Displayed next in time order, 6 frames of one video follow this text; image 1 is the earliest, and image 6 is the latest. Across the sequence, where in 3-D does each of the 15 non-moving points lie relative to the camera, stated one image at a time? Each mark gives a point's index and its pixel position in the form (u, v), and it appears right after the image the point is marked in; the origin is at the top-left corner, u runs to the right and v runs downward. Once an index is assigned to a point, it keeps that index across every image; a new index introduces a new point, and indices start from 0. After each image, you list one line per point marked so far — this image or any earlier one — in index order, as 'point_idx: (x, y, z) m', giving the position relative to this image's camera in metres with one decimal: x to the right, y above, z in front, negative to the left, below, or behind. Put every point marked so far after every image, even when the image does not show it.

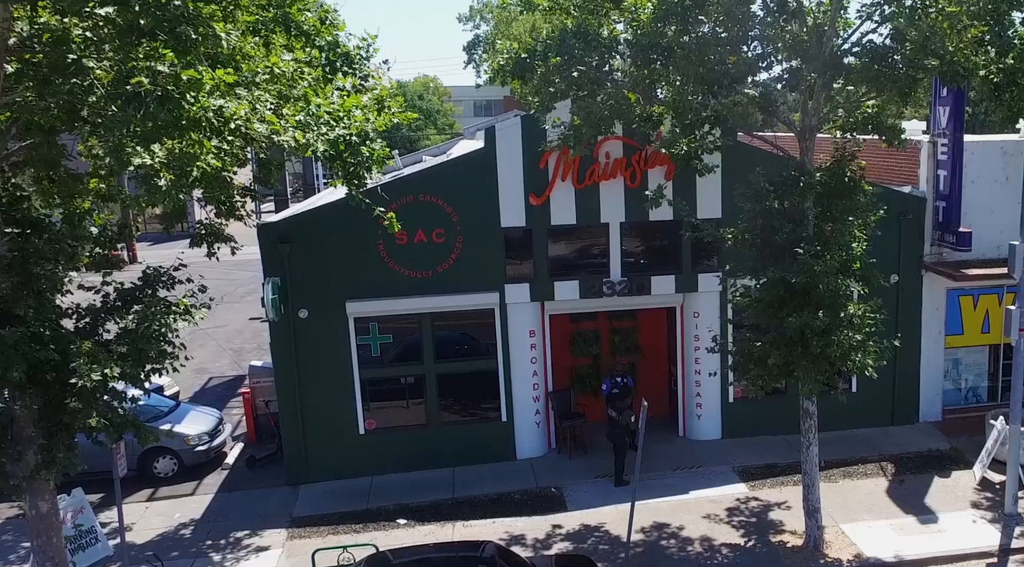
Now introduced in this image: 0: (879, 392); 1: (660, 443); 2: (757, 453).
0: (+6.1, -1.8, +12.3) m
1: (+2.4, -2.5, +11.6) m
2: (+3.7, -2.6, +11.1) m
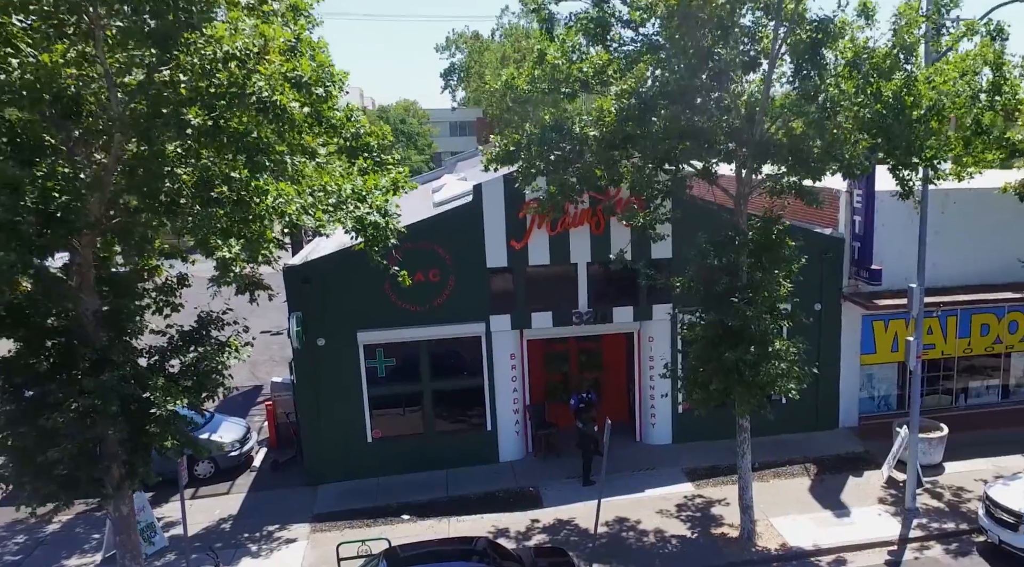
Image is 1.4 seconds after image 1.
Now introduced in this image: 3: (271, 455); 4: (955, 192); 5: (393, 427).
0: (+5.8, -2.3, +14.3) m
1: (+2.1, -3.0, +13.6) m
2: (+3.4, -3.1, +13.1) m
3: (-4.3, -3.1, +13.1) m
4: (+8.4, +1.8, +14.0) m
5: (-2.0, -2.4, +12.4) m
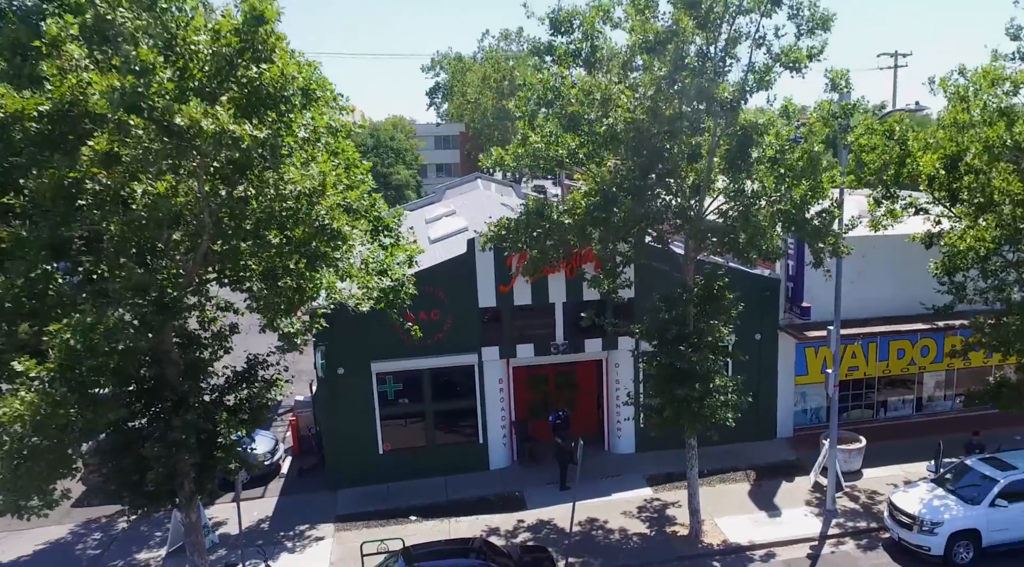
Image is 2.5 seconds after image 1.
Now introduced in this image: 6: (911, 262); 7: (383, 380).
0: (+5.5, -3.1, +16.8) m
1: (+1.8, -3.8, +16.0) m
2: (+3.1, -3.9, +15.5) m
3: (-4.6, -3.8, +15.4) m
4: (+8.1, +1.0, +16.5) m
5: (-2.3, -3.2, +14.7) m
6: (+9.2, +0.4, +16.9) m
7: (-2.6, -1.9, +14.5) m
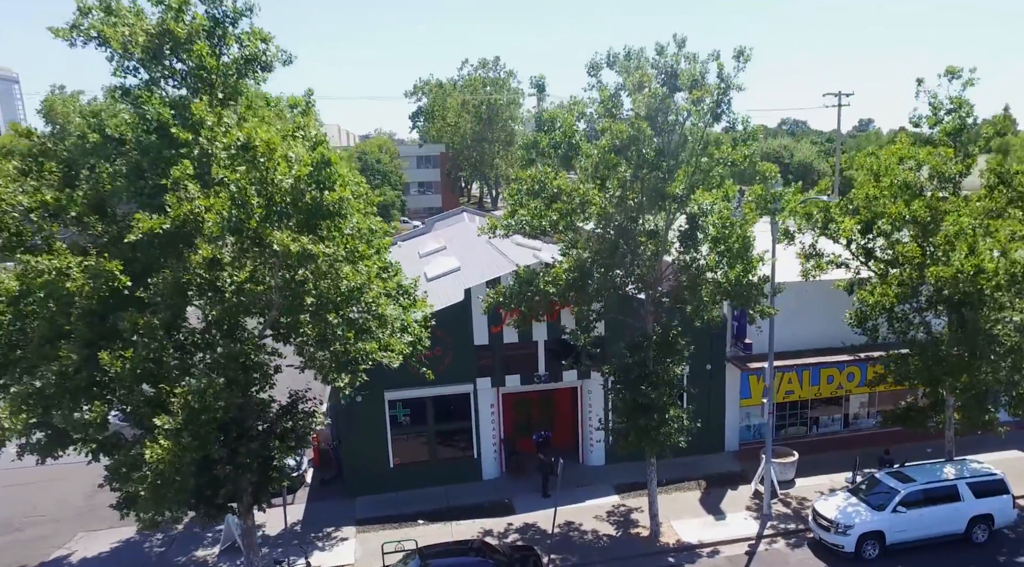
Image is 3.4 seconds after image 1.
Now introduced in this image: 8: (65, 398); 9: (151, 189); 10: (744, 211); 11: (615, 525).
0: (+5.2, -4.1, +19.8) m
1: (+1.5, -4.8, +18.9) m
2: (+2.9, -4.9, +18.5) m
3: (-4.8, -4.7, +18.1) m
4: (+7.9, -0.1, +19.5) m
5: (-2.5, -4.1, +17.5) m
6: (+8.9, -0.6, +19.9) m
7: (-2.8, -2.9, +17.2) m
8: (-6.4, -1.6, +10.5) m
9: (-5.7, +1.5, +11.5) m
10: (+4.7, +1.5, +14.6) m
11: (+2.3, -5.5, +16.5) m
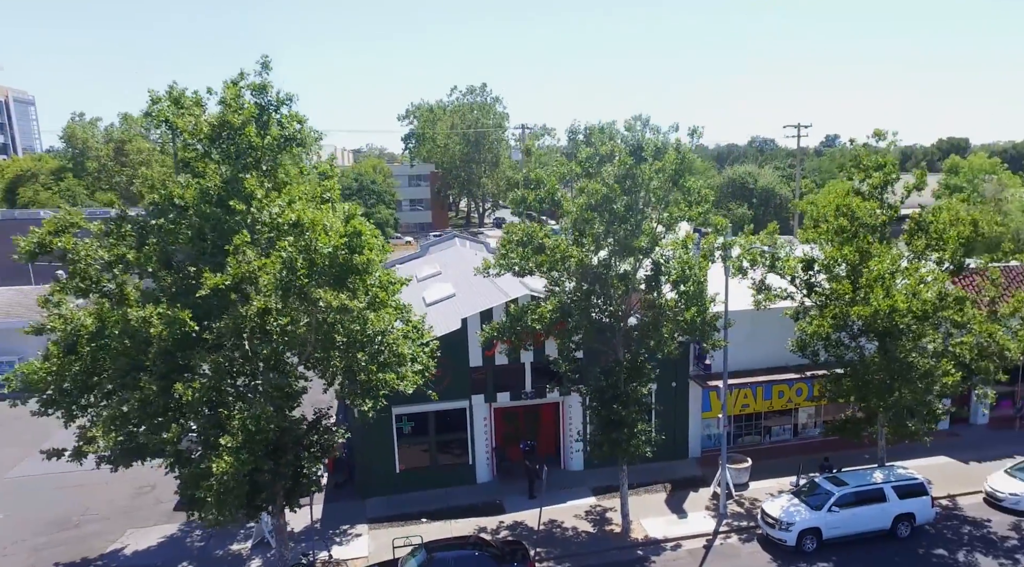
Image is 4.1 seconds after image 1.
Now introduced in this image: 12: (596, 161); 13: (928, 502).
0: (+4.8, -4.9, +22.6) m
1: (+1.2, -5.6, +21.6) m
2: (+2.6, -5.7, +21.2) m
3: (-5.1, -5.5, +20.7) m
4: (+7.6, -0.9, +22.3) m
5: (-2.8, -4.9, +20.1) m
6: (+8.6, -1.5, +22.7) m
7: (-3.0, -3.7, +19.8) m
8: (-6.5, -2.4, +13.0) m
9: (-5.8, +0.7, +14.0) m
10: (+4.5, +0.6, +17.3) m
11: (+2.0, -6.3, +19.2) m
12: (+2.0, +2.9, +17.1) m
13: (+11.3, -6.0, +19.9) m
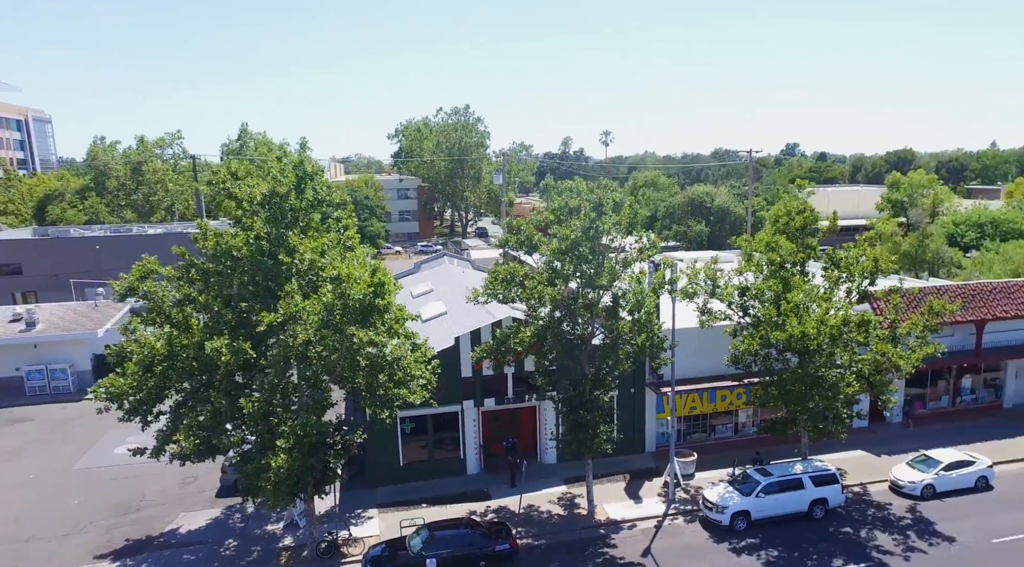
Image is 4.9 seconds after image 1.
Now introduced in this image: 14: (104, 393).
0: (+4.2, -5.7, +26.7) m
1: (+0.6, -6.4, +25.6) m
2: (+2.0, -6.5, +25.2) m
3: (-5.7, -6.3, +24.5) m
4: (+7.0, -1.7, +26.5) m
5: (-3.3, -5.7, +24.0) m
6: (+8.0, -2.3, +26.9) m
7: (-3.6, -4.5, +23.7) m
8: (-6.8, -3.3, +16.7) m
9: (-6.1, -0.2, +17.7) m
10: (+4.1, -0.3, +21.3) m
11: (+1.5, -7.1, +23.2) m
12: (+1.6, +2.0, +21.0) m
13: (+10.8, -6.8, +24.2) m
14: (-10.1, -2.7, +18.0) m
